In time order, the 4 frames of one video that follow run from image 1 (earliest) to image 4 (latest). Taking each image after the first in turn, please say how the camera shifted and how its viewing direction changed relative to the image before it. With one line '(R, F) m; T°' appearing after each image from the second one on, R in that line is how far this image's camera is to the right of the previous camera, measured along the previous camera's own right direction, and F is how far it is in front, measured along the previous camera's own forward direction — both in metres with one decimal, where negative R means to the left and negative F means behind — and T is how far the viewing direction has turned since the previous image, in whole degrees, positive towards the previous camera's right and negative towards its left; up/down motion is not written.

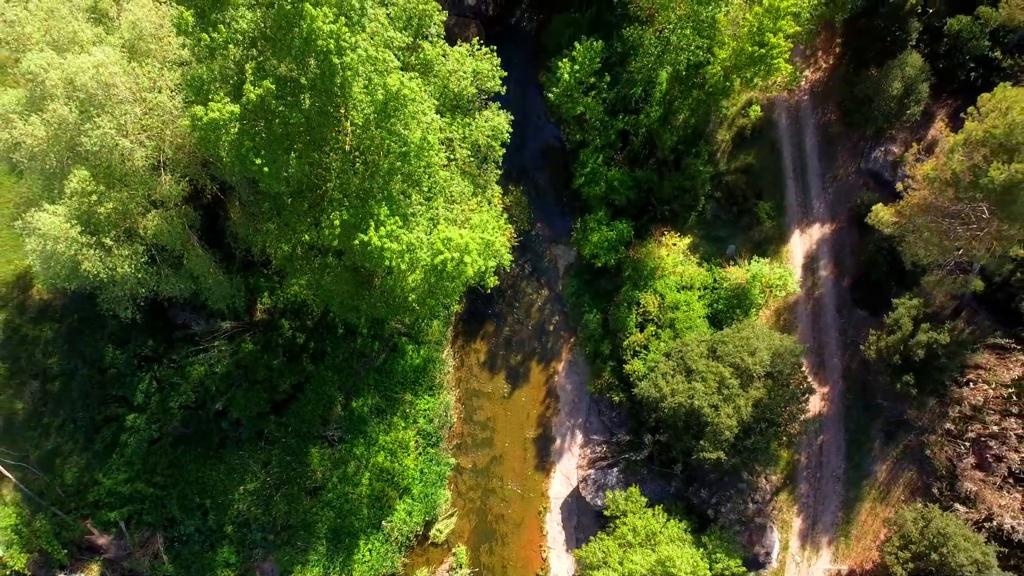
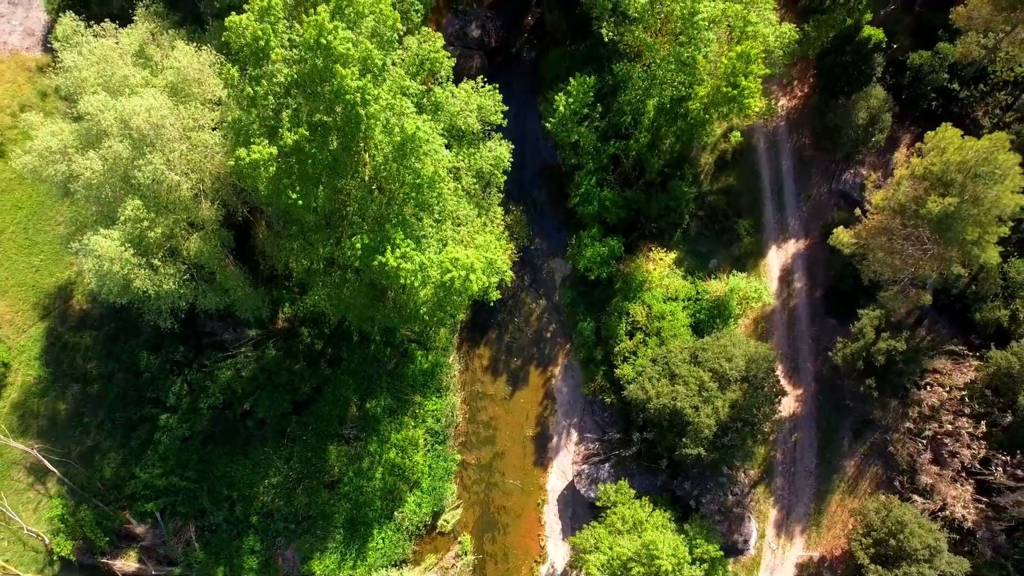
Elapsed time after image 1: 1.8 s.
(0.0, -3.0) m; 0°
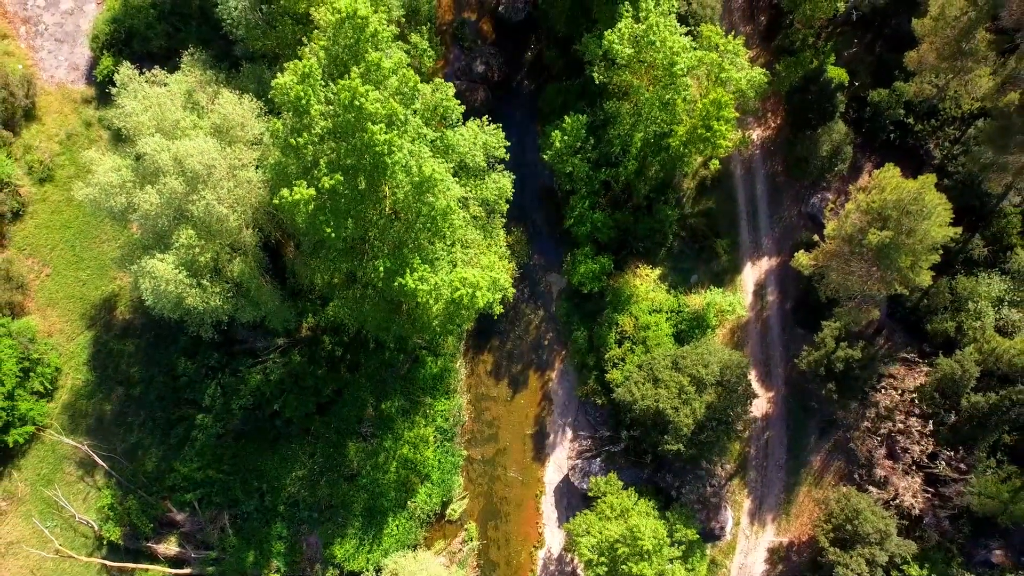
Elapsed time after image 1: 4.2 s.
(-0.1, -3.9) m; 0°
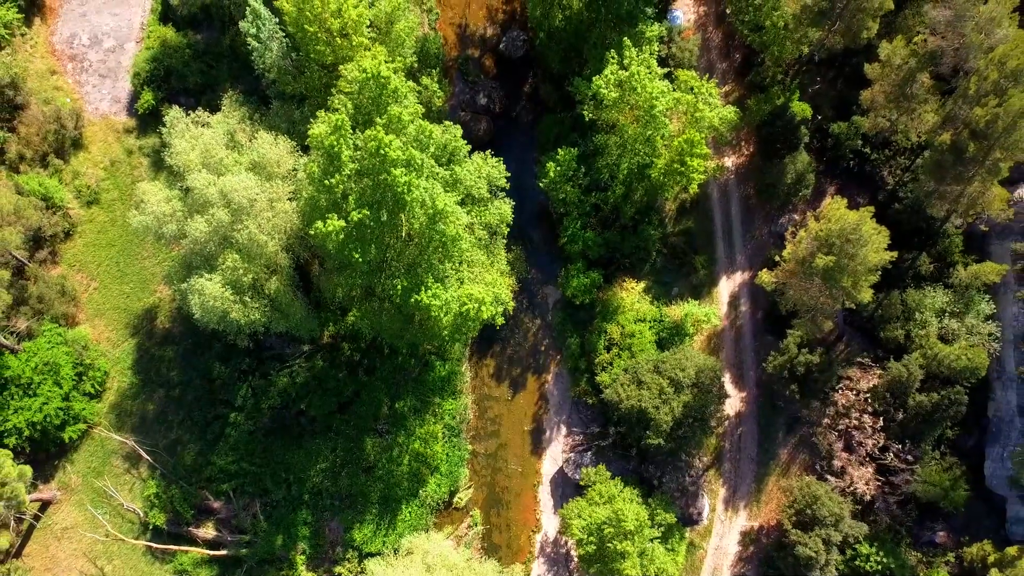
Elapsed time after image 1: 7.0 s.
(0.0, -4.6) m; 0°
